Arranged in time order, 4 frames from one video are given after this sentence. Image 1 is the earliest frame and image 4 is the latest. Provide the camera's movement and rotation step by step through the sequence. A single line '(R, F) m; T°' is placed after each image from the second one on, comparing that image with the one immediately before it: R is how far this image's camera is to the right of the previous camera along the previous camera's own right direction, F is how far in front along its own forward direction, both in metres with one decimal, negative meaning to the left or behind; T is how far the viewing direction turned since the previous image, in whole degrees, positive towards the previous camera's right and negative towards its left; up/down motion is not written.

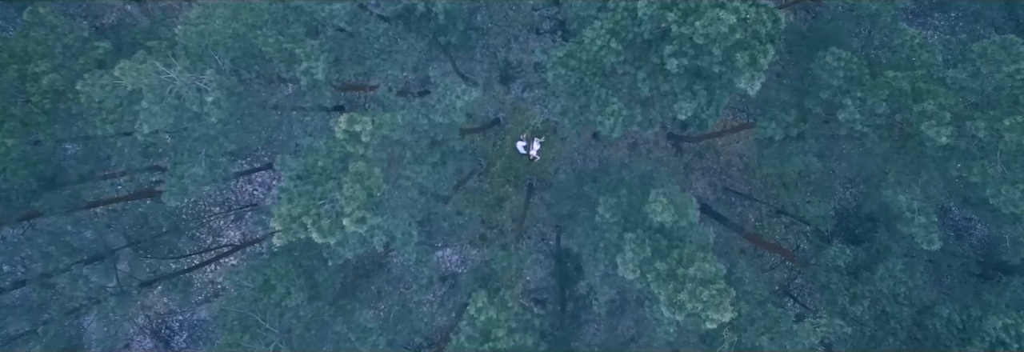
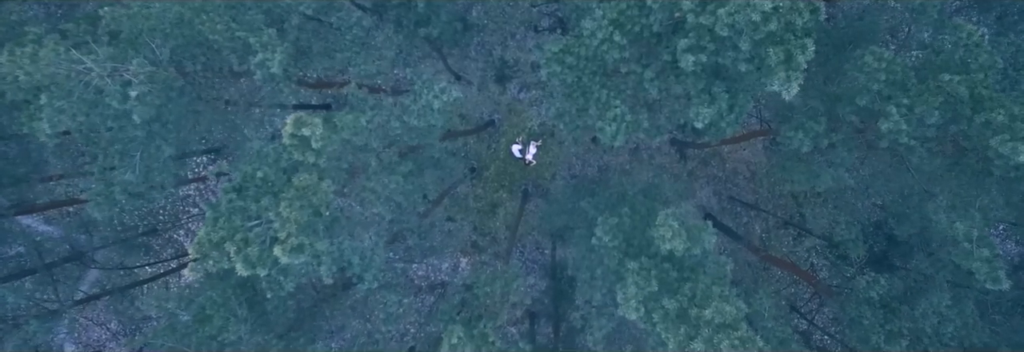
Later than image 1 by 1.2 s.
(+0.4, +2.4) m; 0°
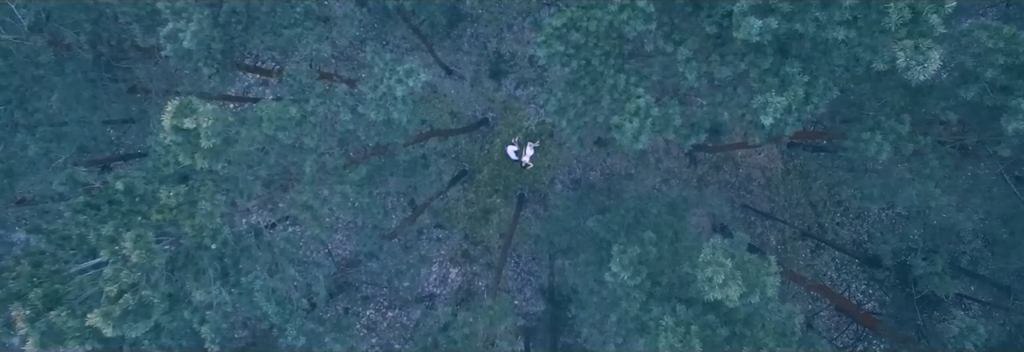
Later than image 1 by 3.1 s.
(+0.2, +3.7) m; 0°
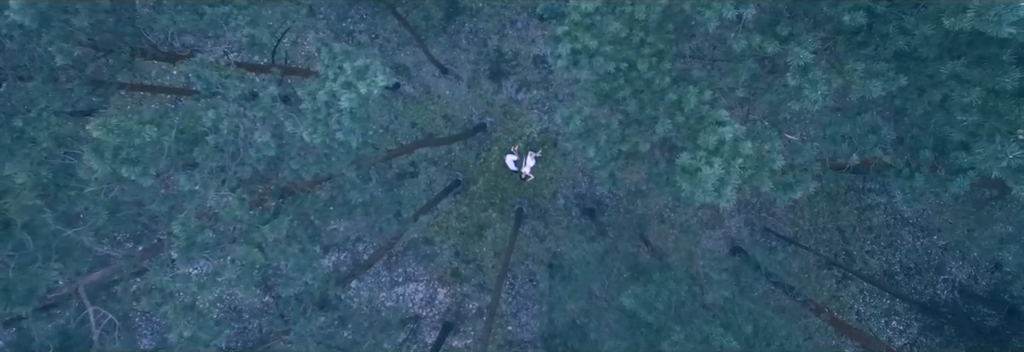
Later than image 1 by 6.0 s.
(-0.1, +4.1) m; 0°
